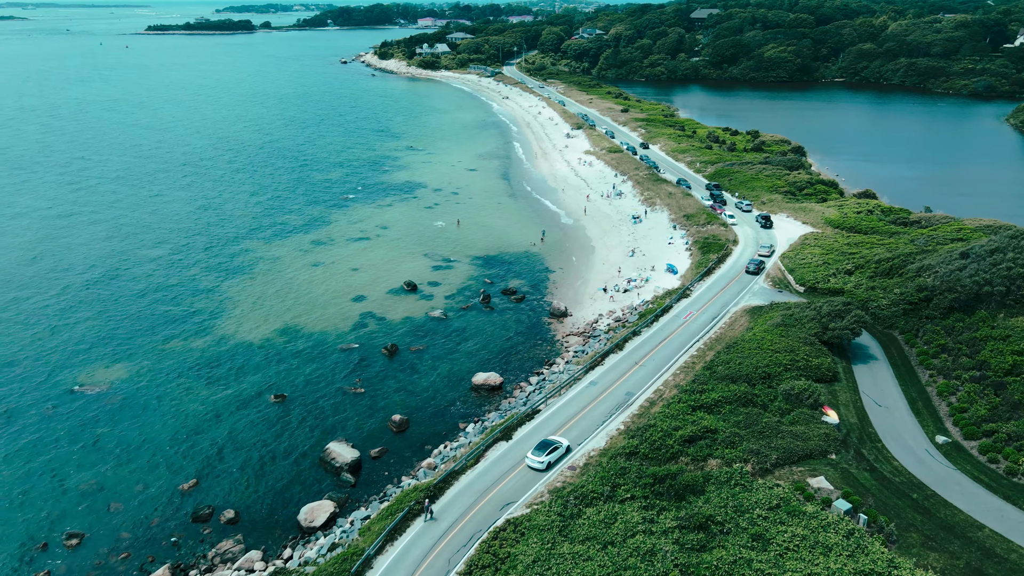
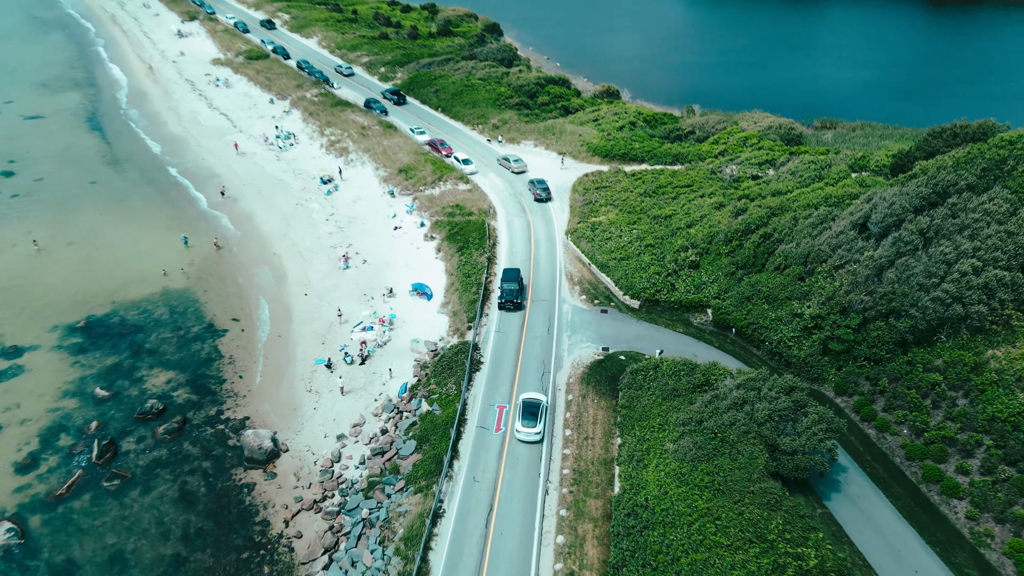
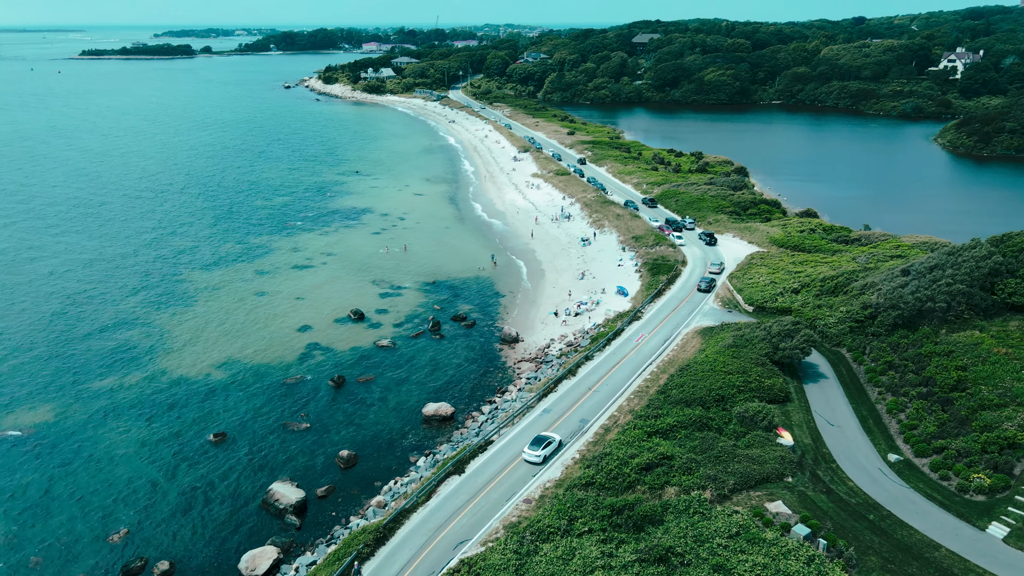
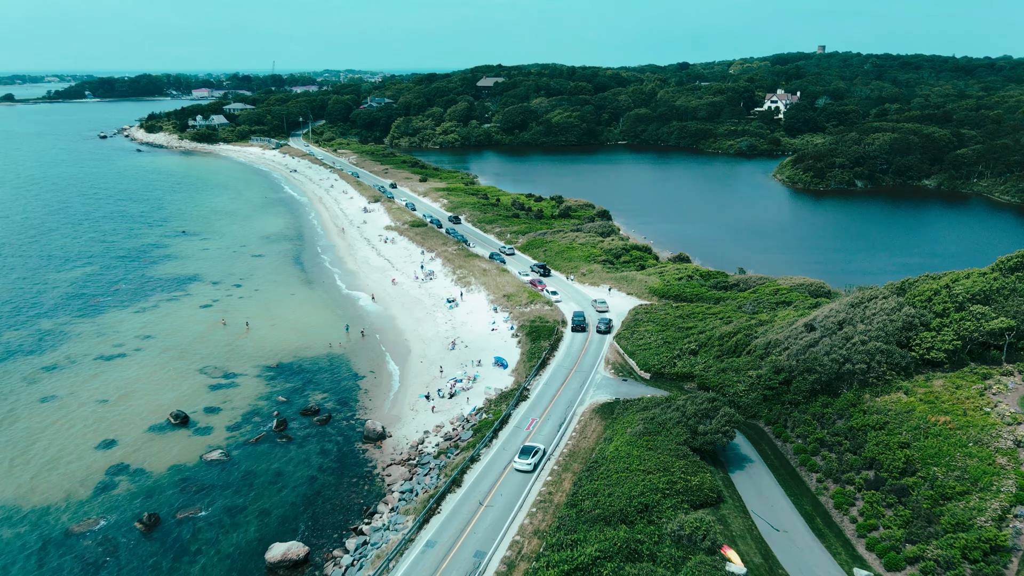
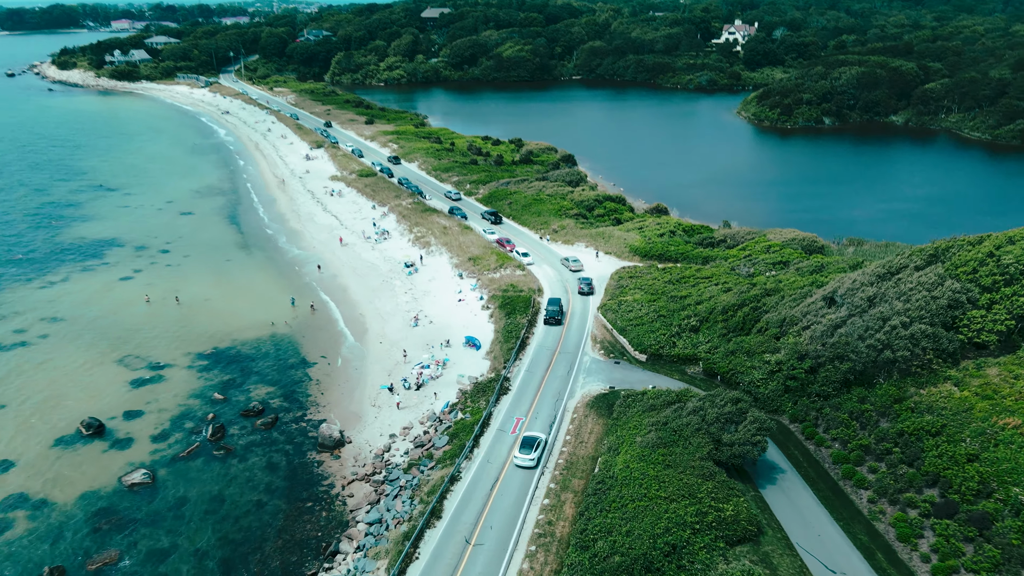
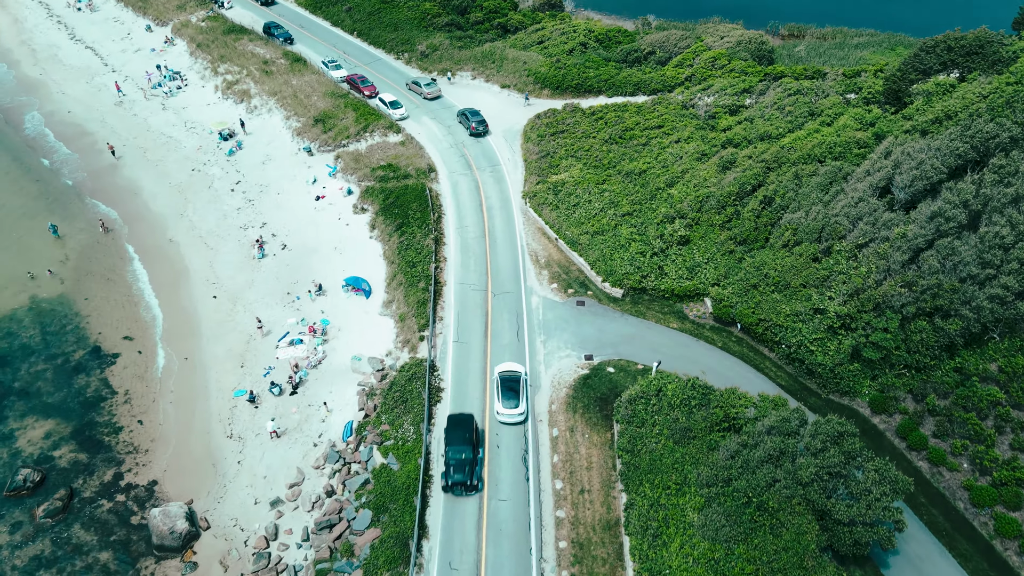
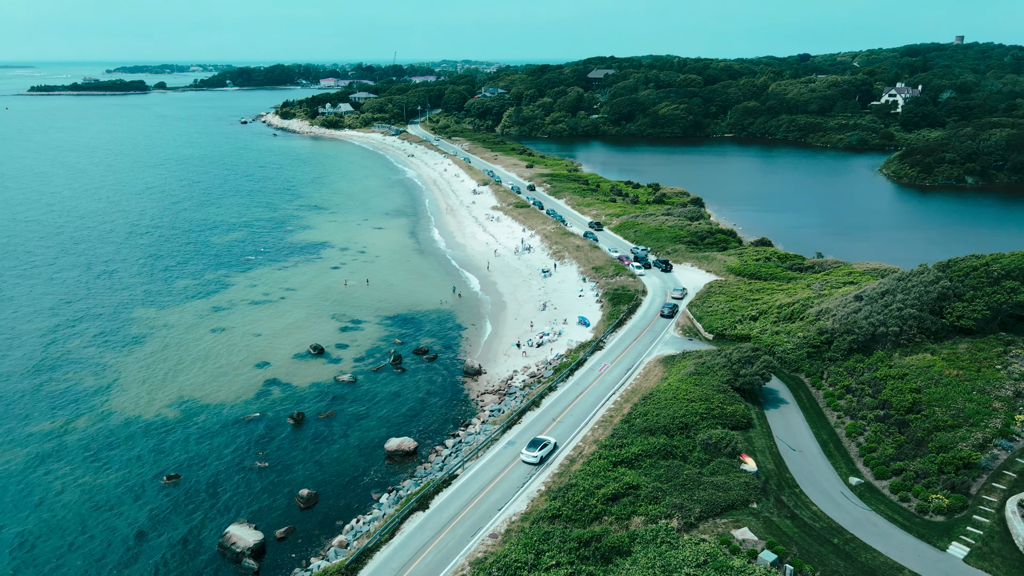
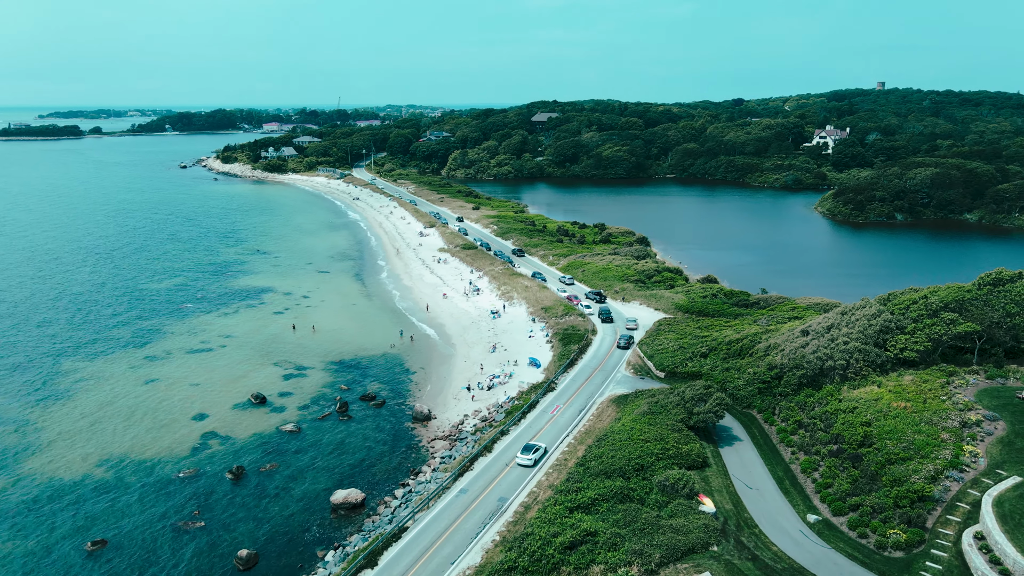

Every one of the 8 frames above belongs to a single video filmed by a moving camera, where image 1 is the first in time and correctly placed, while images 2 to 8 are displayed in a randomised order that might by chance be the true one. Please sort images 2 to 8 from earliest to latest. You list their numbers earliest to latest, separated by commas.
3, 7, 8, 4, 5, 2, 6
